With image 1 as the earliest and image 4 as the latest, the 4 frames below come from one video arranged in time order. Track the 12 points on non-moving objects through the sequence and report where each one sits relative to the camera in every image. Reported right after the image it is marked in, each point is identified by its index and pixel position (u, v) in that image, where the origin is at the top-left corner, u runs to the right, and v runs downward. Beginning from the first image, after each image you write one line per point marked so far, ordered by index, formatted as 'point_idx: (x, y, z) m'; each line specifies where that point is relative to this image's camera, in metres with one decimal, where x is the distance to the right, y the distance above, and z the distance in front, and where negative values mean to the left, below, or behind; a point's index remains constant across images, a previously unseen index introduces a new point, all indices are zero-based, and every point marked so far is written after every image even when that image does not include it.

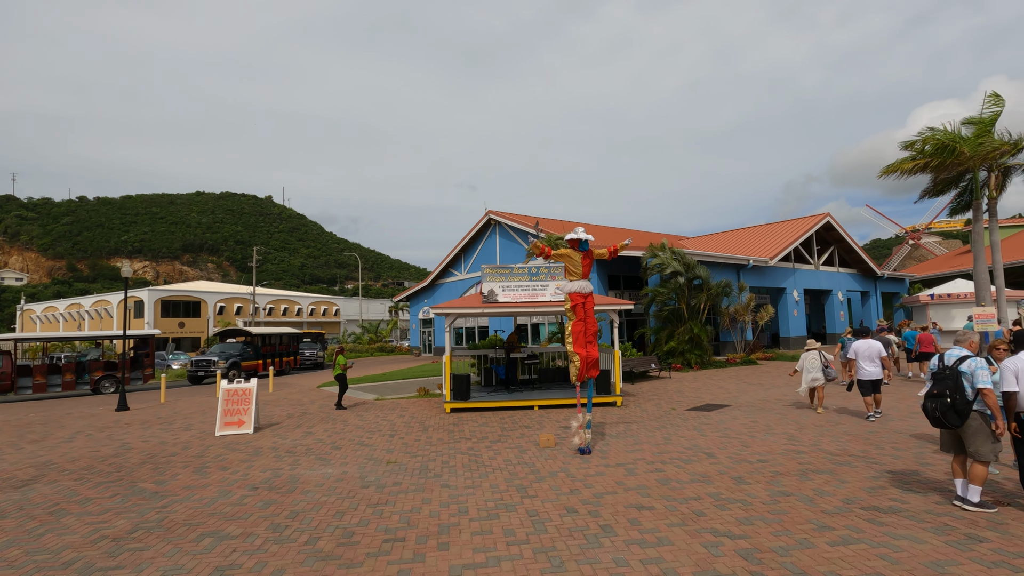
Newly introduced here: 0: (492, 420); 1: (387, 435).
0: (-0.4, -2.6, +10.7) m
1: (-2.2, -2.6, +9.4) m
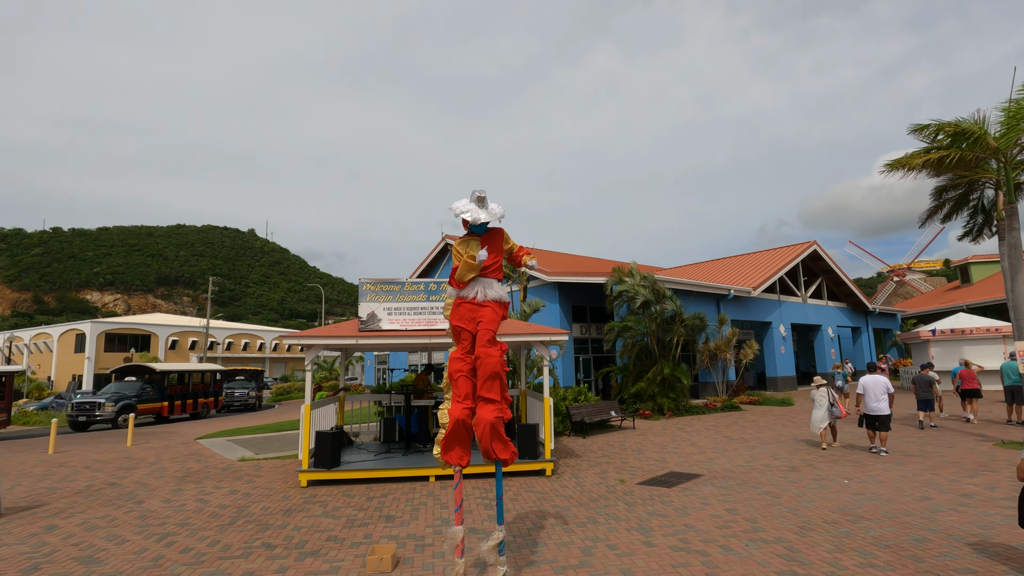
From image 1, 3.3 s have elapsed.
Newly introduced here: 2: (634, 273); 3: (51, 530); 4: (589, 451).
0: (-2.2, -2.9, +7.2) m
1: (-4.0, -2.8, +6.0) m
2: (+4.3, +0.5, +18.7) m
3: (-5.5, -2.9, +6.4) m
4: (+1.6, -3.3, +10.9) m
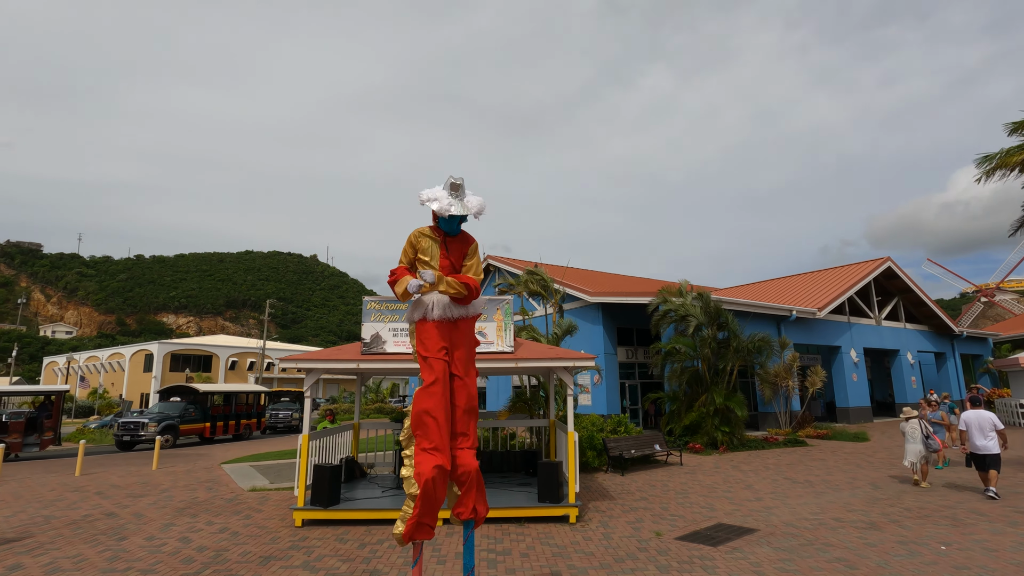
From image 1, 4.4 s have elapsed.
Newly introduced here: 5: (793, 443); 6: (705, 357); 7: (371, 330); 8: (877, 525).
0: (-2.0, -3.1, +6.4) m
1: (-4.0, -3.0, +5.3) m
2: (+5.5, -0.1, +17.3) m
3: (-5.4, -3.1, +5.8) m
4: (+2.1, -3.7, +9.7) m
5: (+9.0, -5.0, +17.0) m
6: (+5.9, -2.2, +16.5) m
7: (-2.1, -0.6, +7.9) m
8: (+4.9, -3.2, +7.2) m
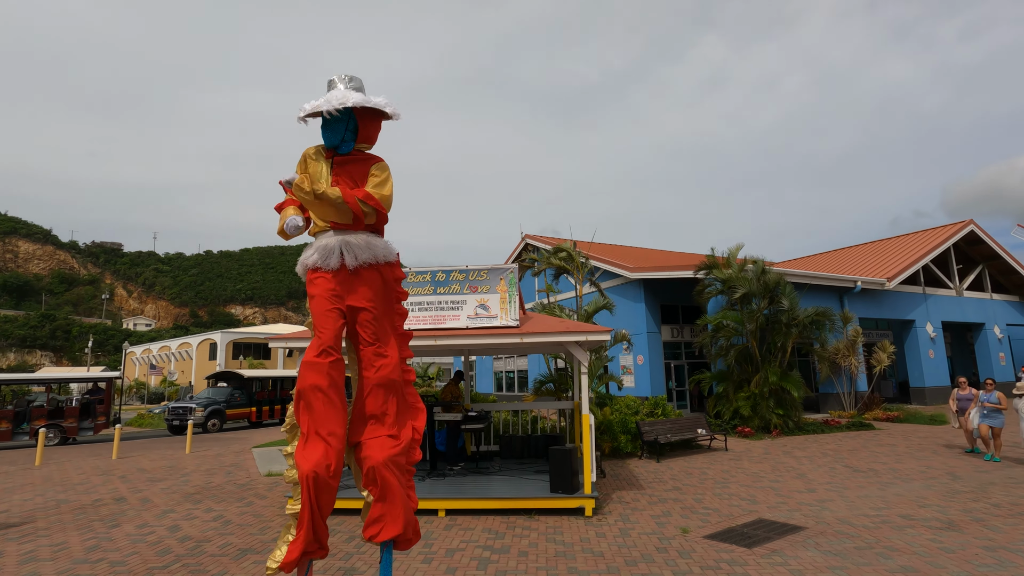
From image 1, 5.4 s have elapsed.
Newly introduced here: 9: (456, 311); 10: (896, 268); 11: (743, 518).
0: (-2.0, -2.8, +5.8) m
1: (-4.1, -2.7, +5.0) m
2: (+6.5, +0.7, +15.9) m
3: (-5.5, -2.8, +5.6) m
4: (+2.4, -3.2, +8.7) m
5: (+10.0, -4.0, +15.4) m
6: (+6.8, -1.3, +15.1) m
7: (-2.0, -0.2, +7.3) m
8: (+5.0, -2.7, +6.0) m
9: (-0.7, -0.3, +7.2) m
10: (+14.2, +0.7, +19.7) m
11: (+2.8, -2.8, +6.5) m
